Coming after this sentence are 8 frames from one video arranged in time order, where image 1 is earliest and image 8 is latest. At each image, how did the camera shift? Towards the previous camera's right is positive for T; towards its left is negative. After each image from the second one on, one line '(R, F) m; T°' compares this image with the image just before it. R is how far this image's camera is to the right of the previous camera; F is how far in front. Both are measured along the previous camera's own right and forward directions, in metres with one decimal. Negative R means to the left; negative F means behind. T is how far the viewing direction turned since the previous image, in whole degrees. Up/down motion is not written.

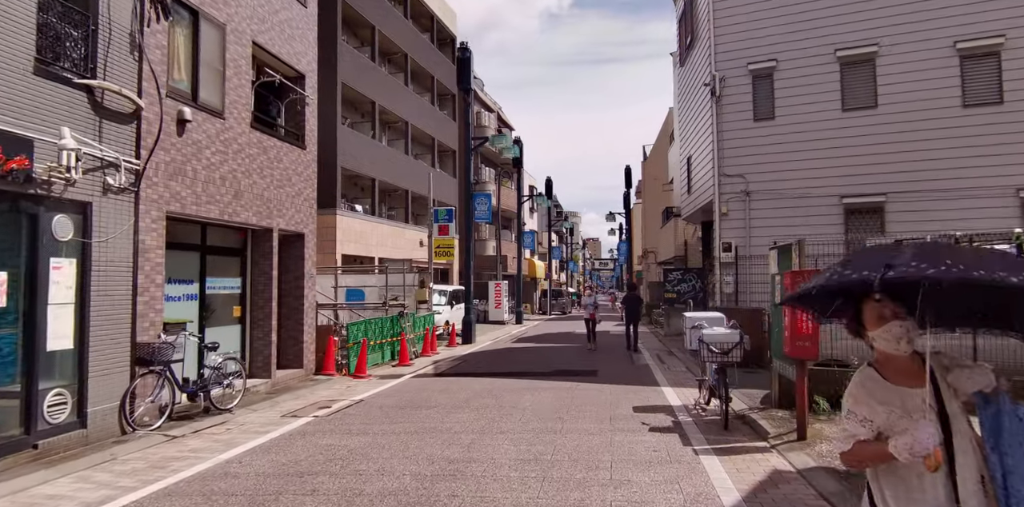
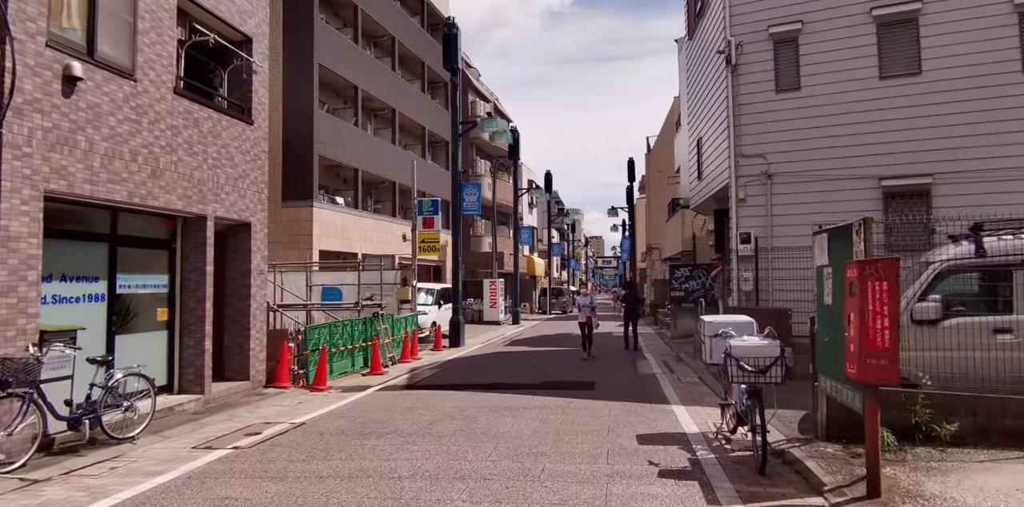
(+0.4, +2.0) m; 0°
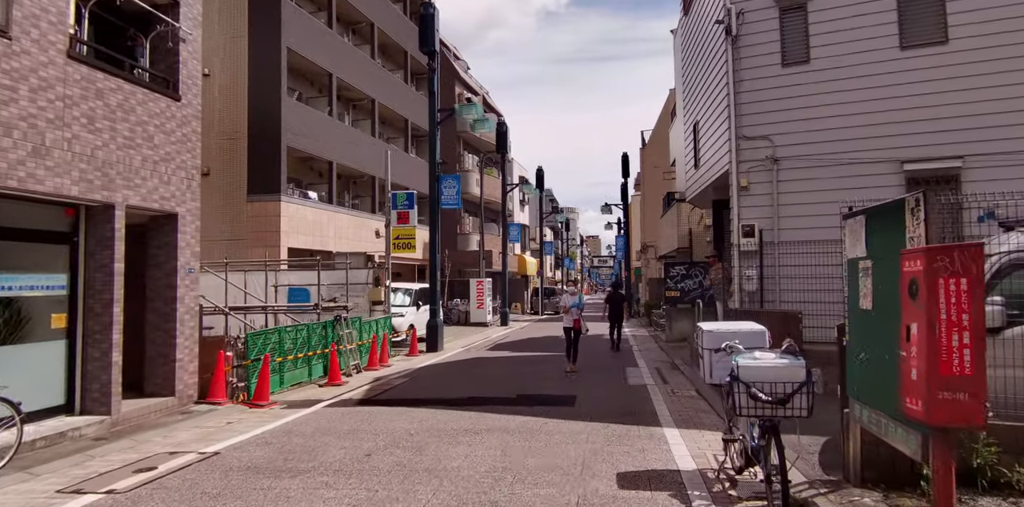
(+0.4, +1.5) m; 0°
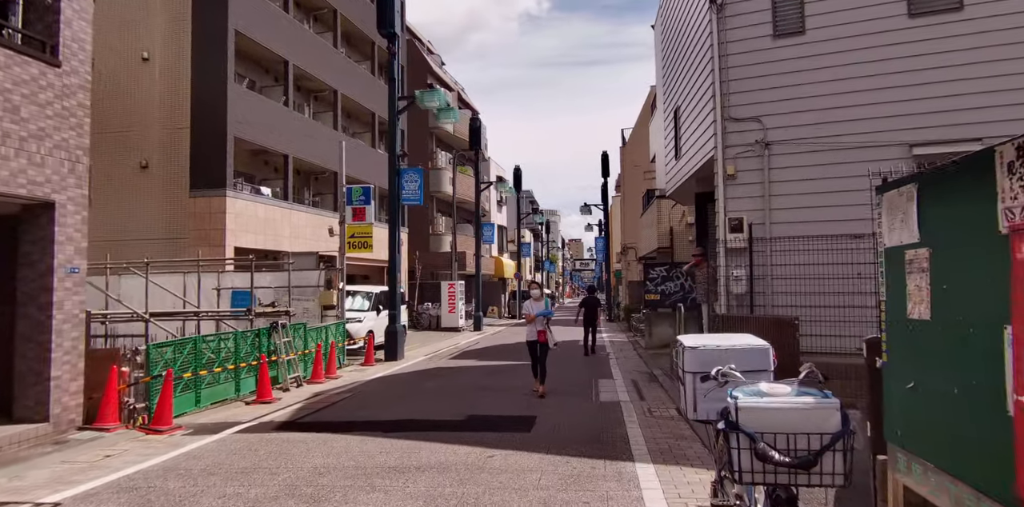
(+0.4, +1.6) m; +1°
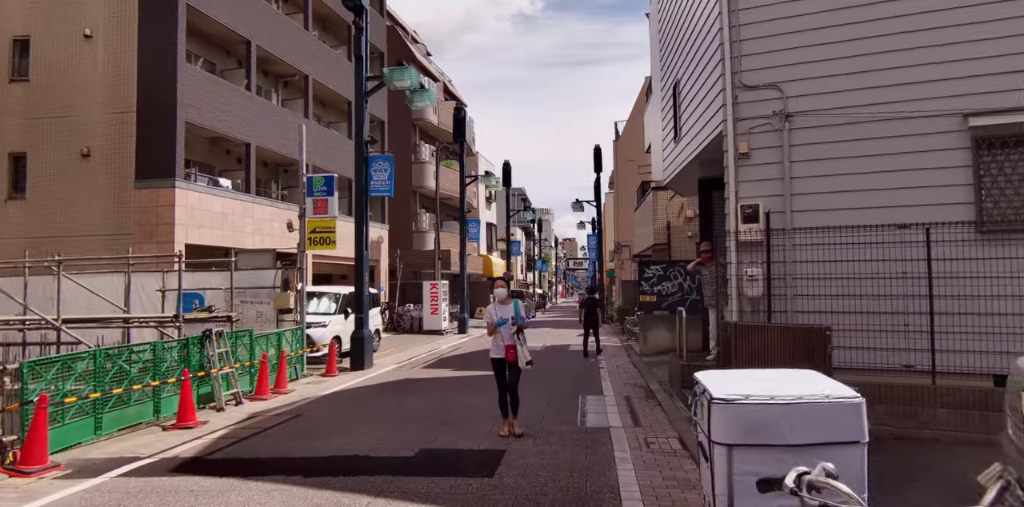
(+0.3, +1.8) m; 0°
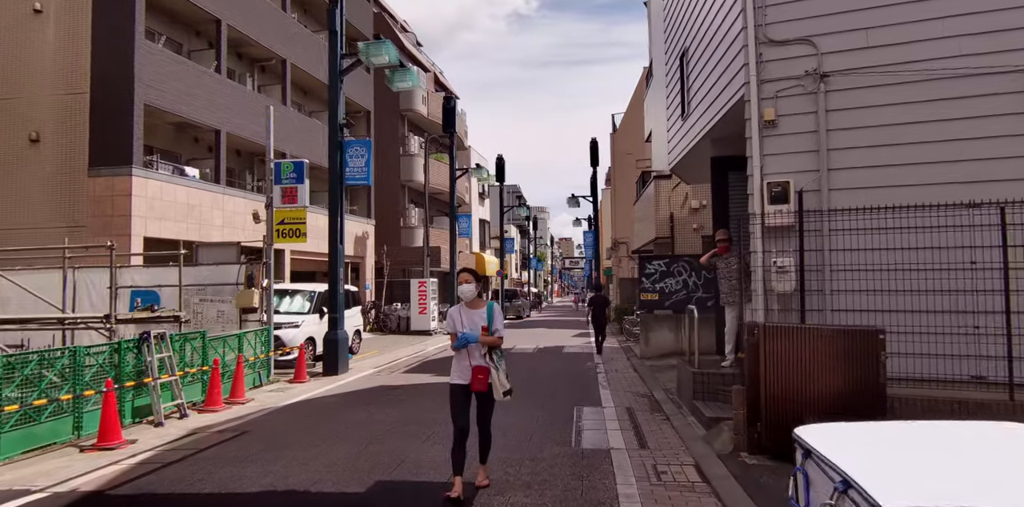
(+0.2, +1.4) m; 0°
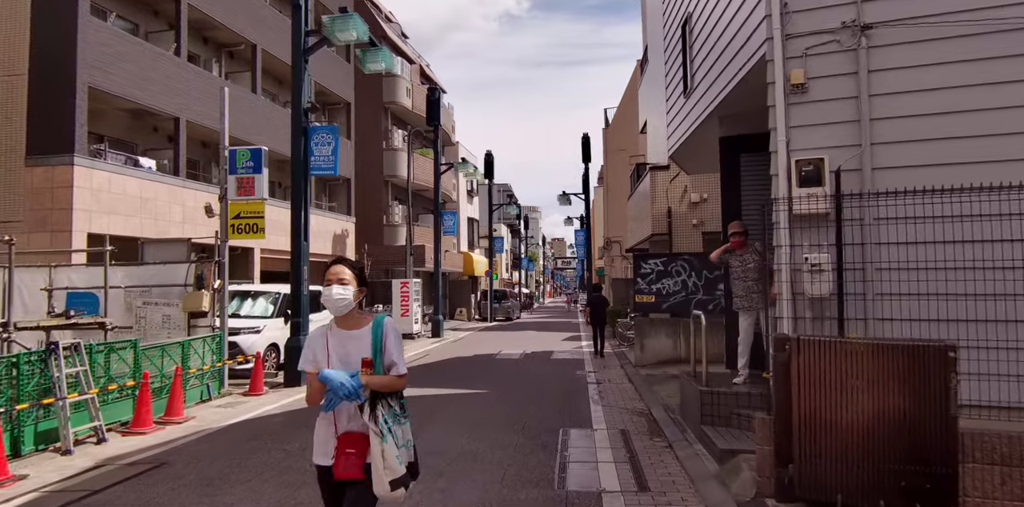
(+0.2, +1.4) m; +1°
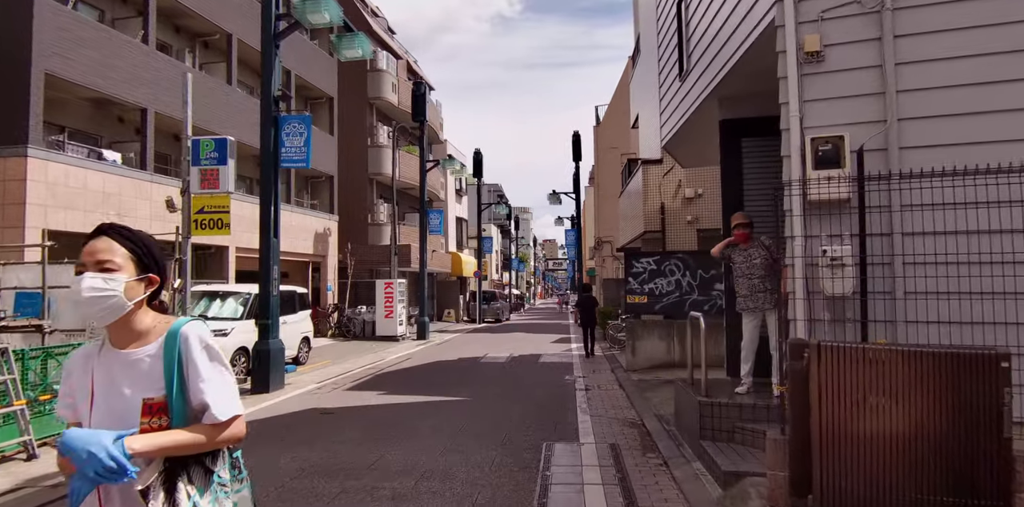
(+0.1, +0.8) m; +1°
